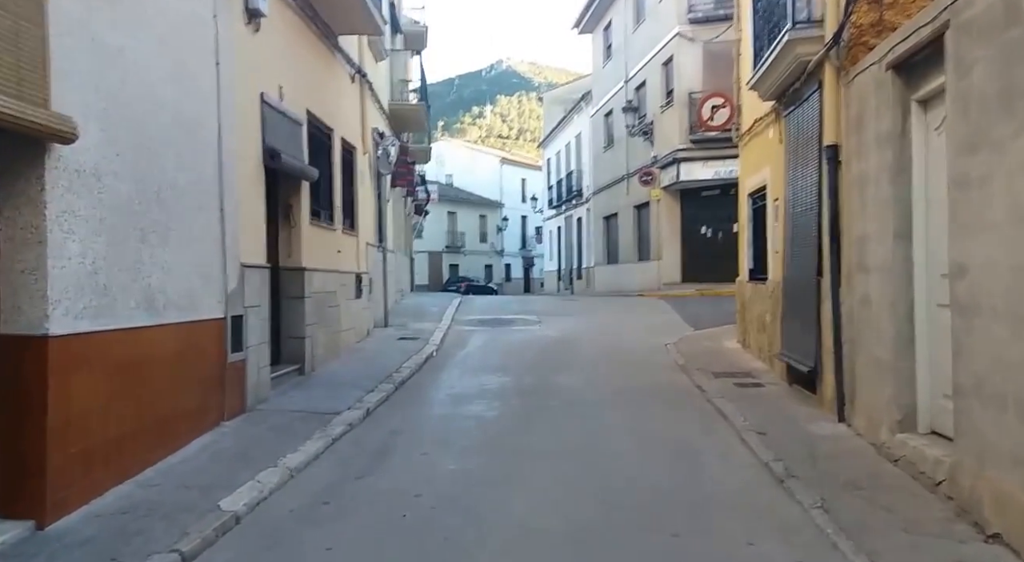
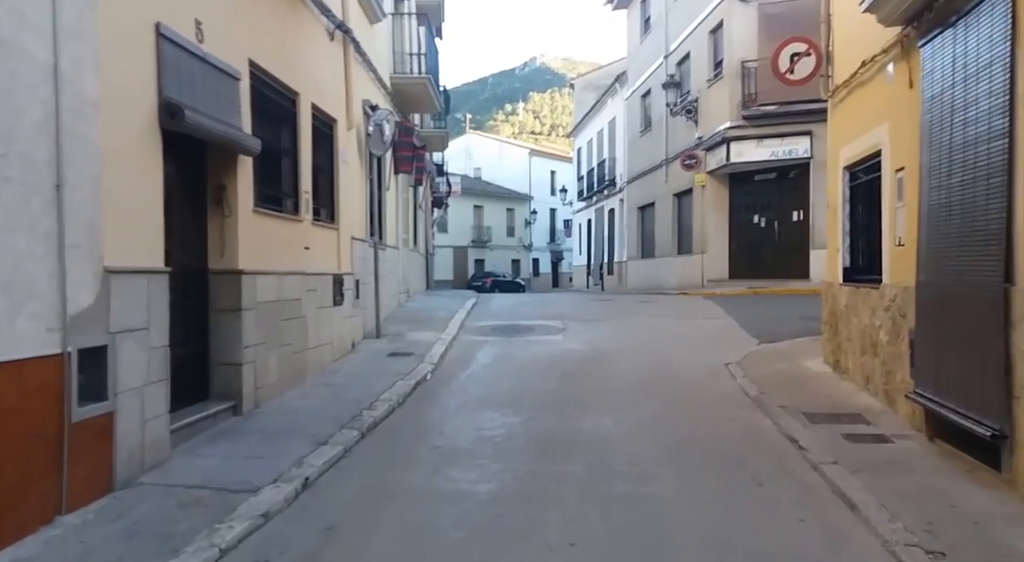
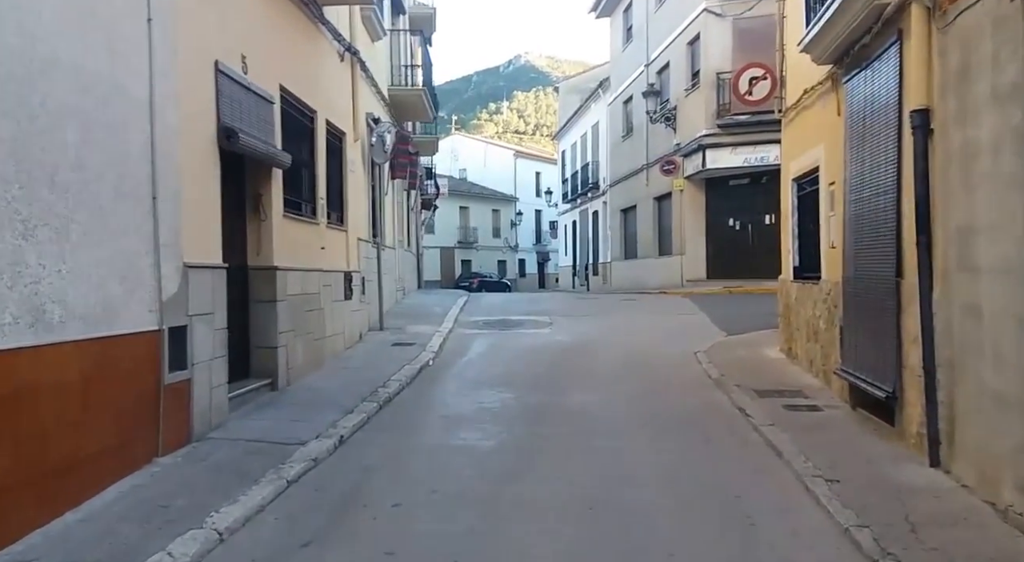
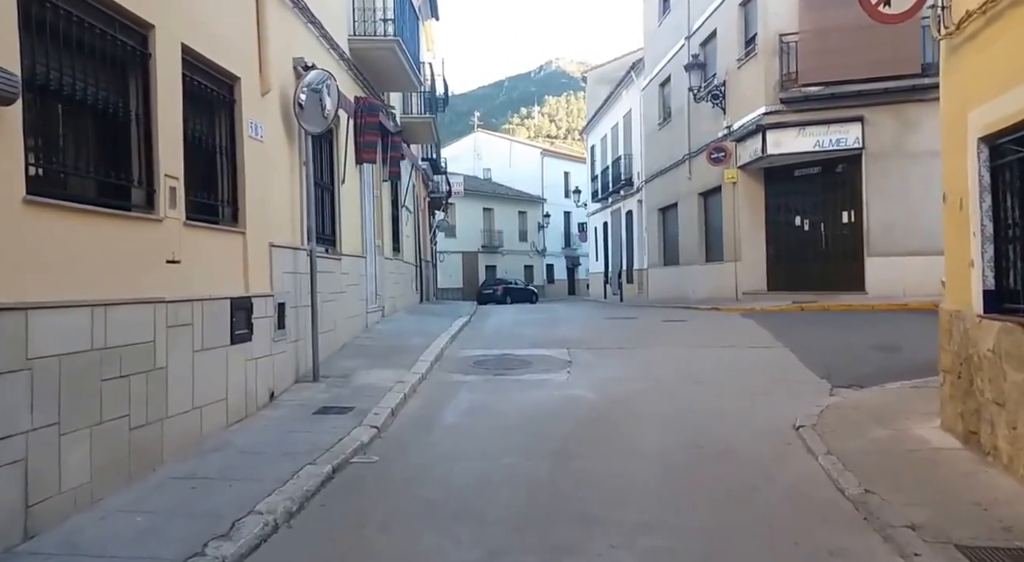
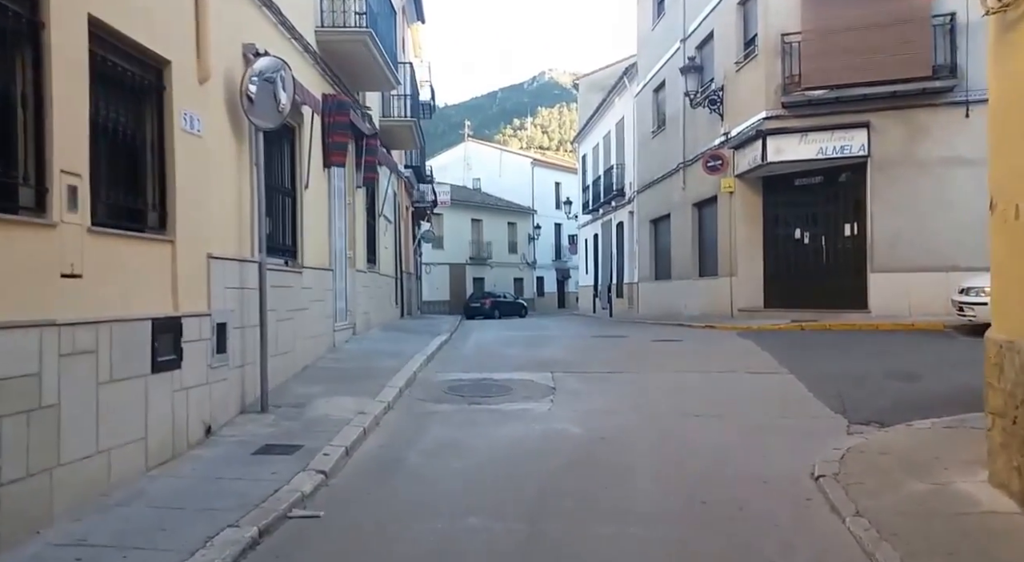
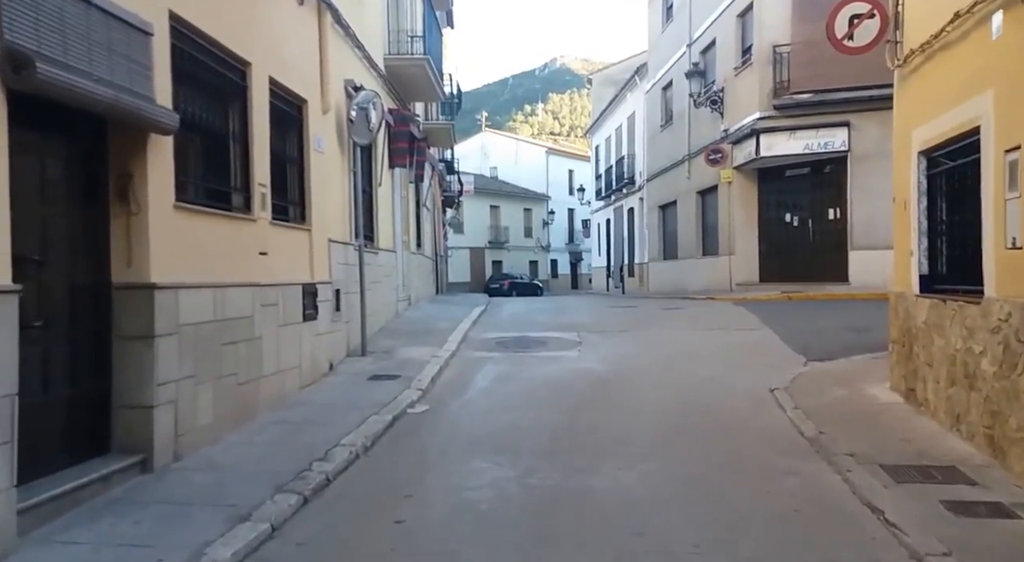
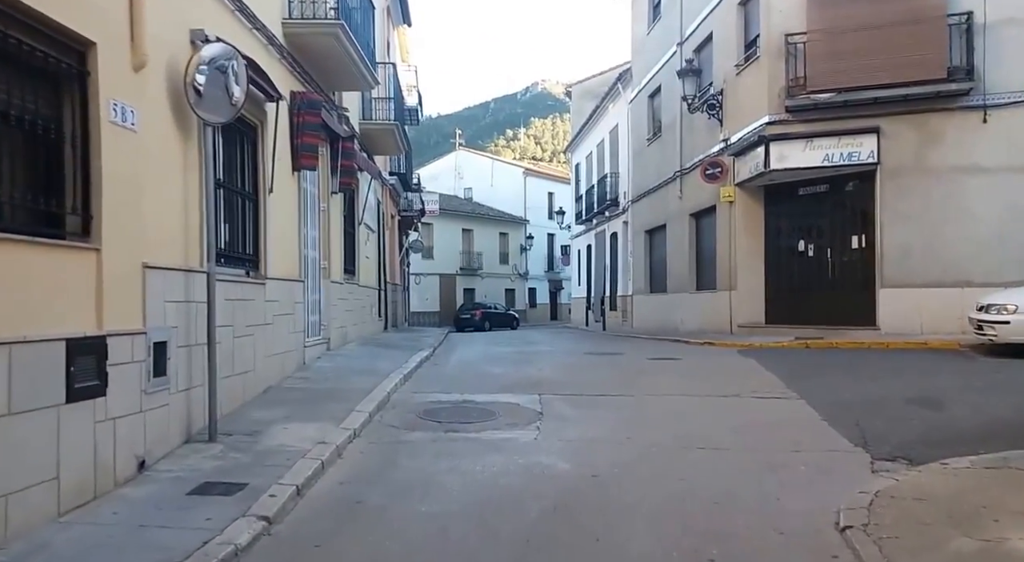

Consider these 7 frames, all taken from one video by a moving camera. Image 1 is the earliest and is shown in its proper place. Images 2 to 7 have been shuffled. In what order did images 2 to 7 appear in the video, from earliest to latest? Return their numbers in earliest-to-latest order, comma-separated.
3, 2, 6, 4, 5, 7
